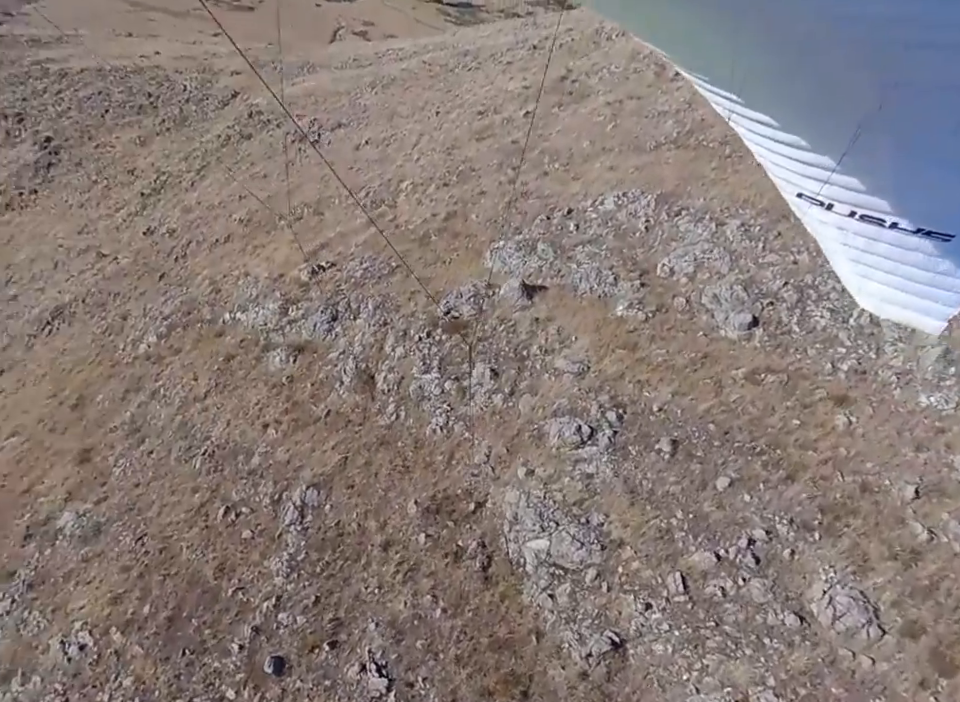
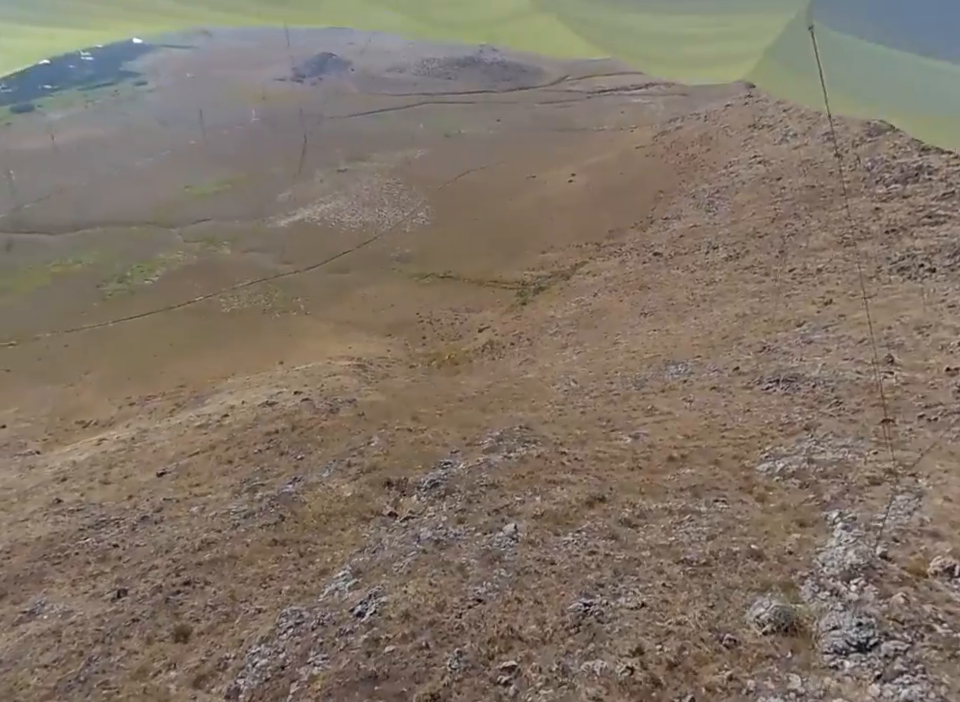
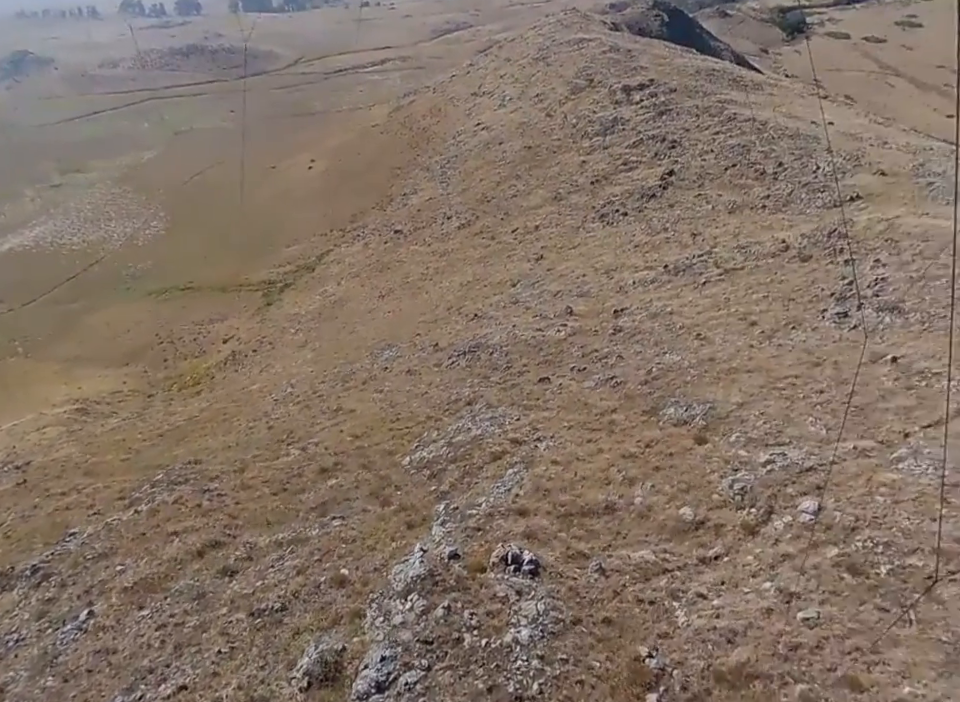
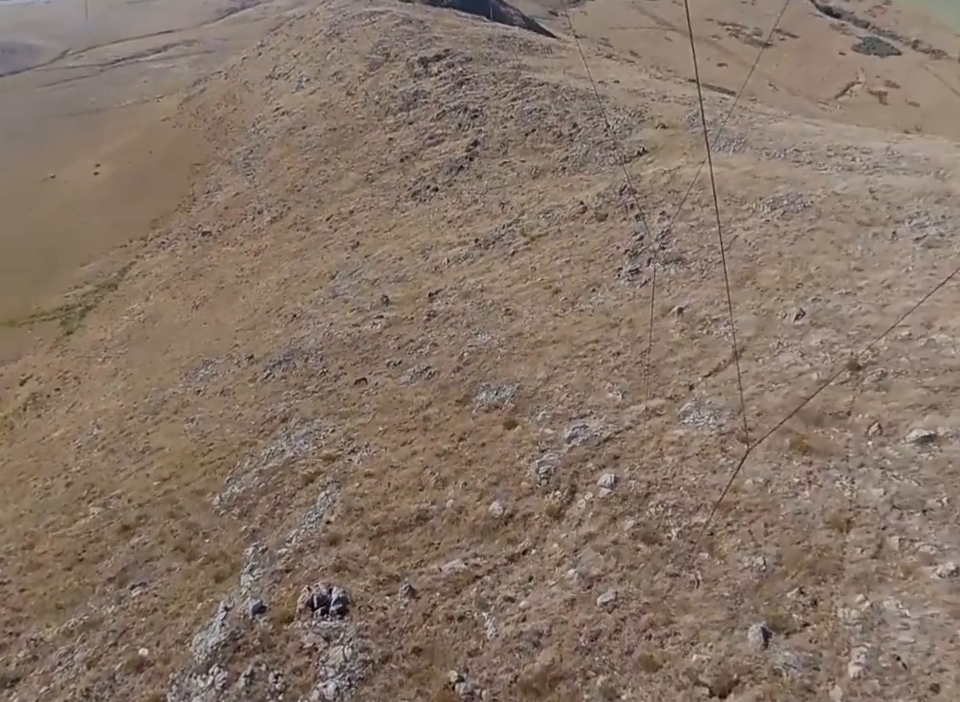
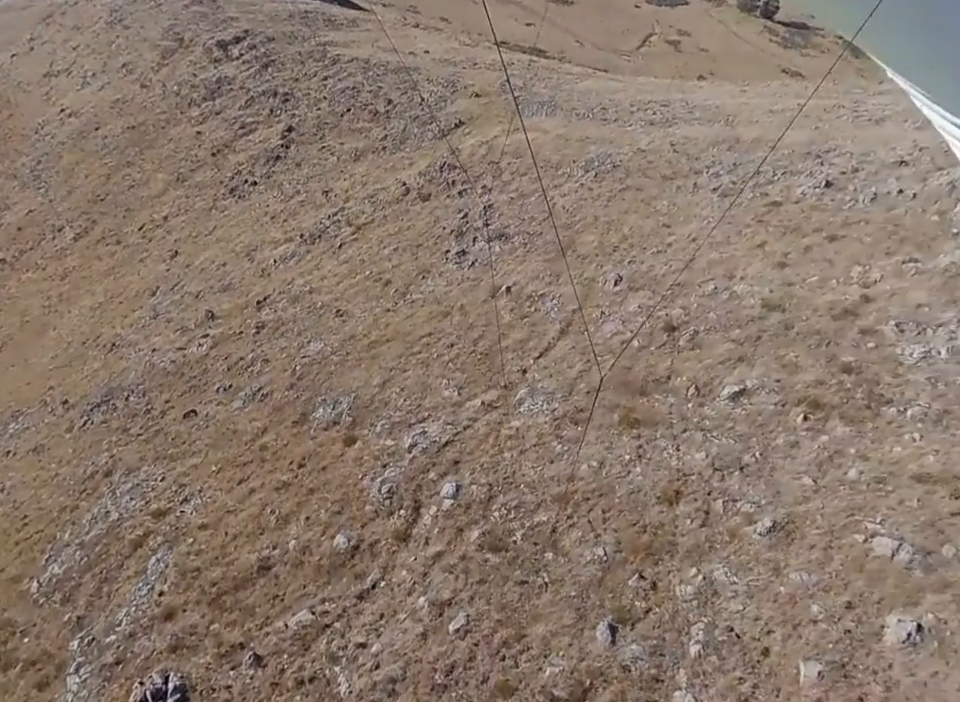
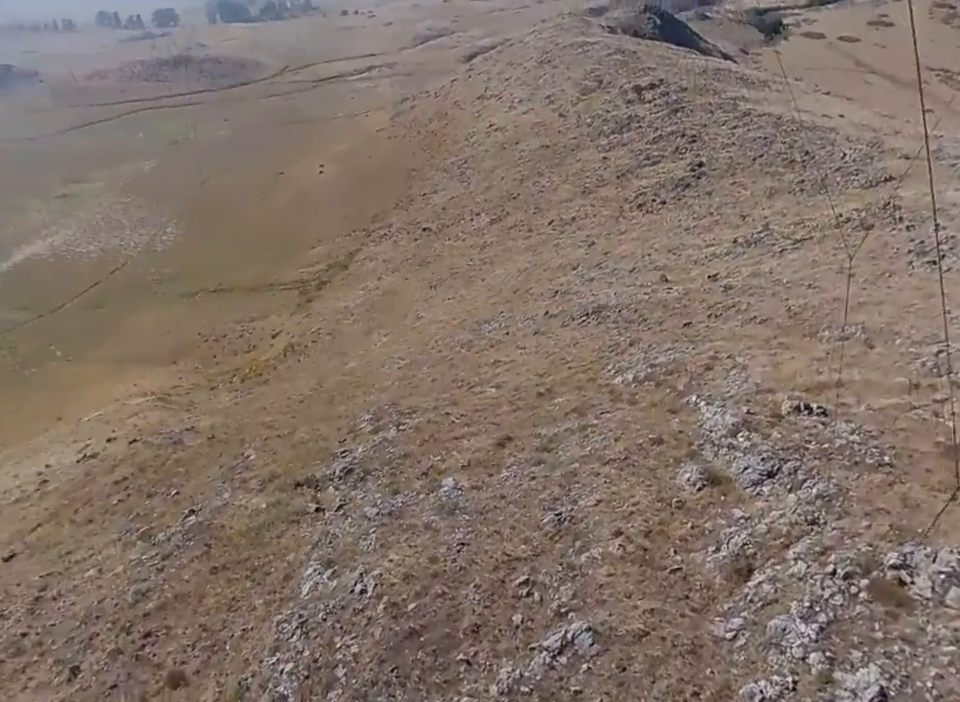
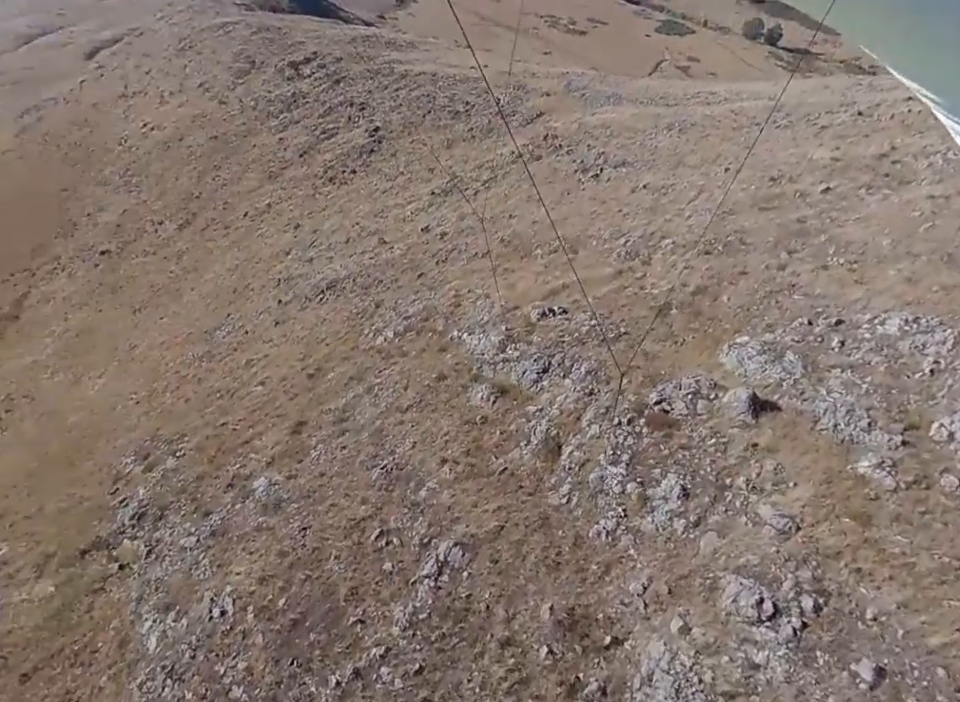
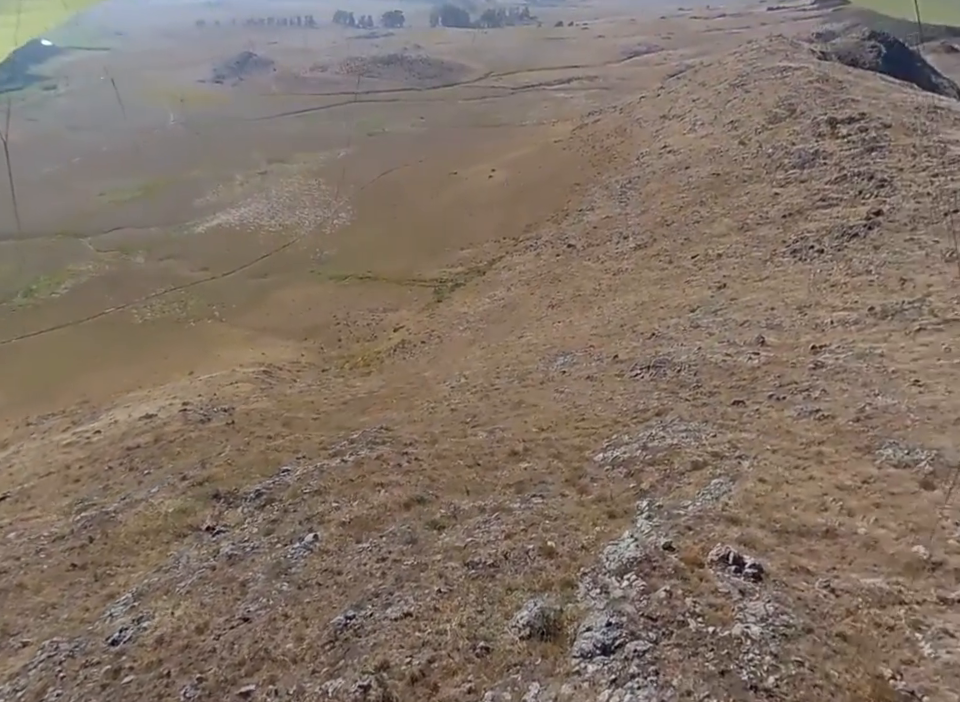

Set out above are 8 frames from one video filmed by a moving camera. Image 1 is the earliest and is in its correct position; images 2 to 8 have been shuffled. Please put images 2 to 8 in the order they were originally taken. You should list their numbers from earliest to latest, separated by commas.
7, 6, 2, 8, 3, 4, 5
